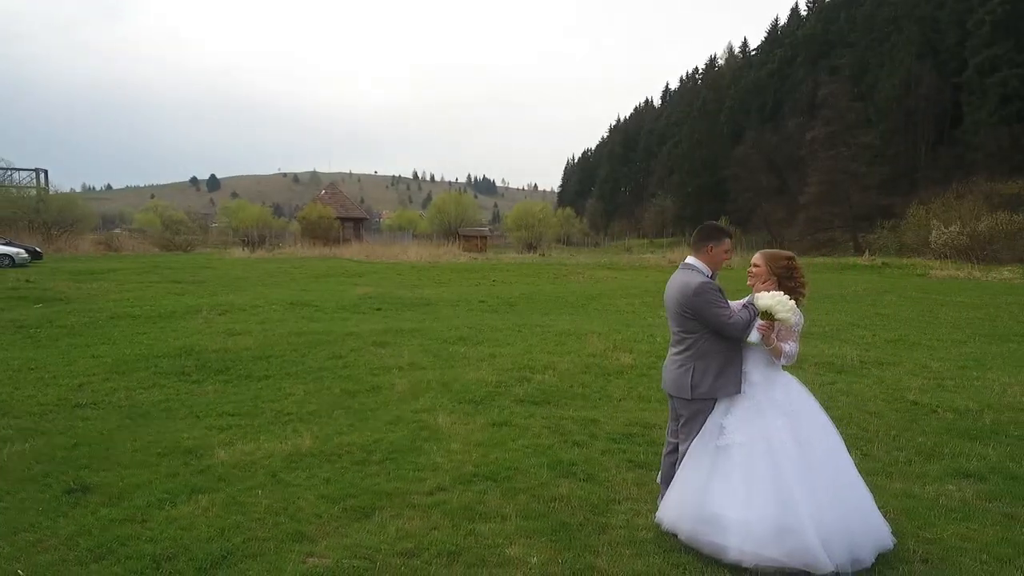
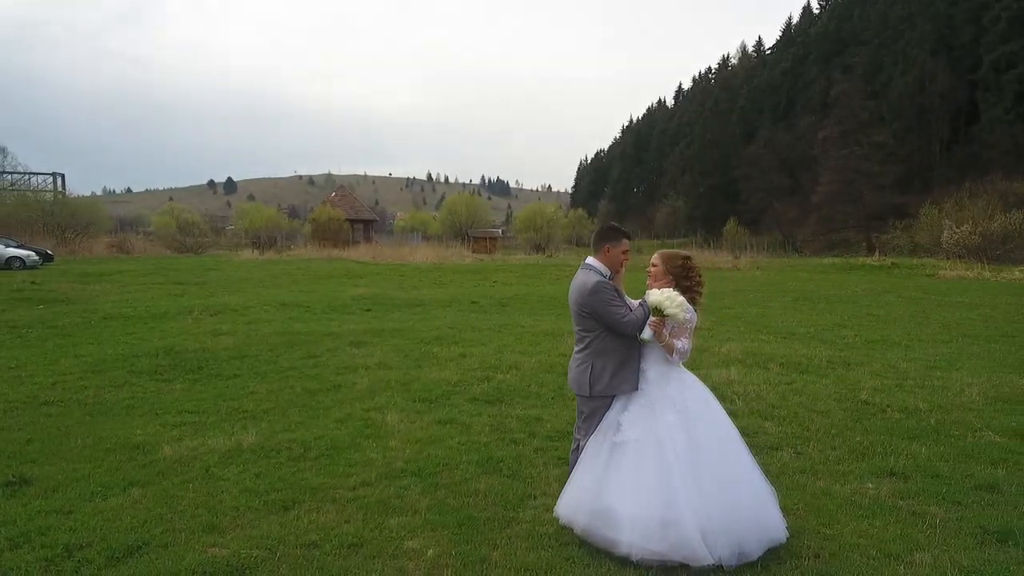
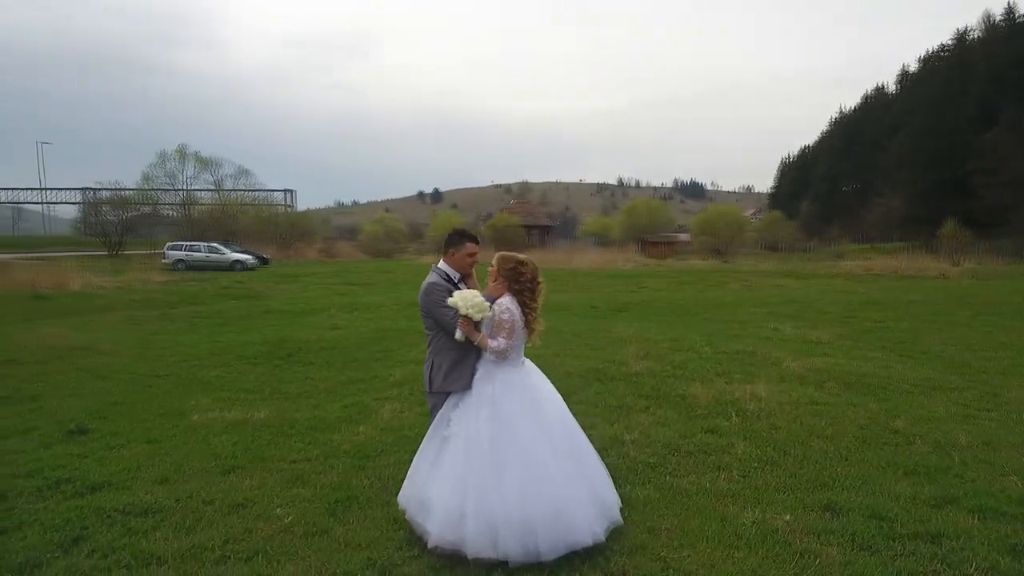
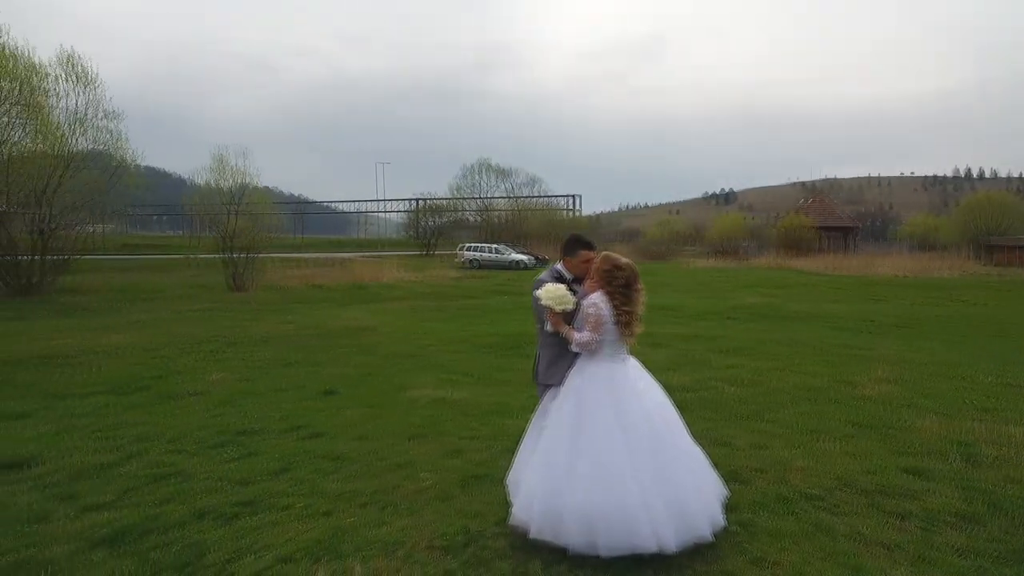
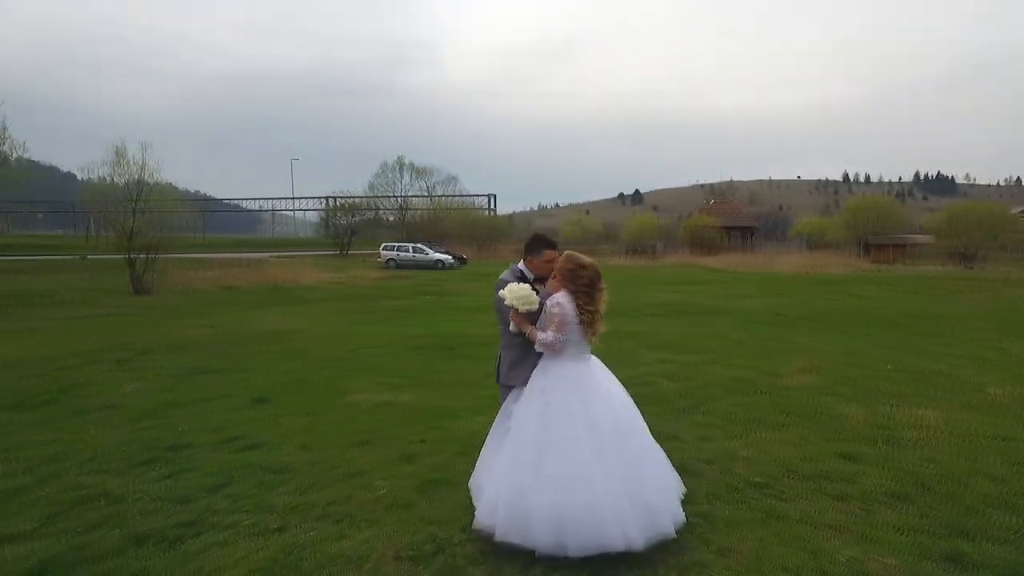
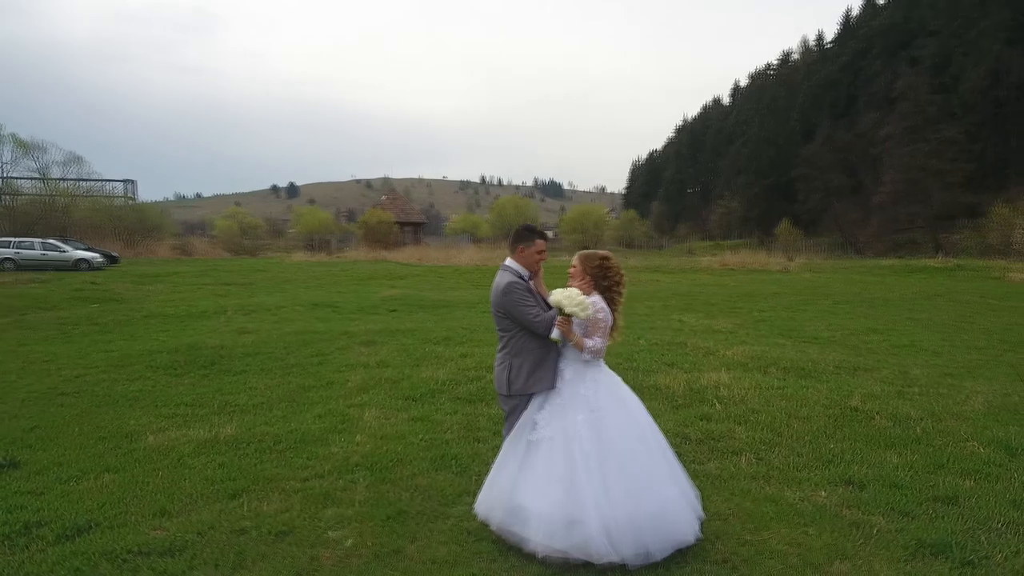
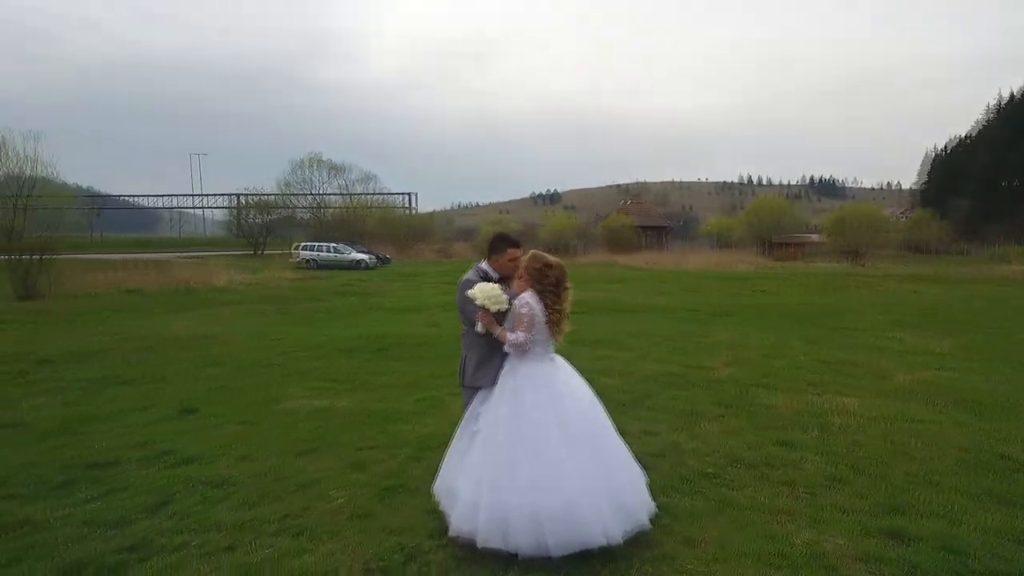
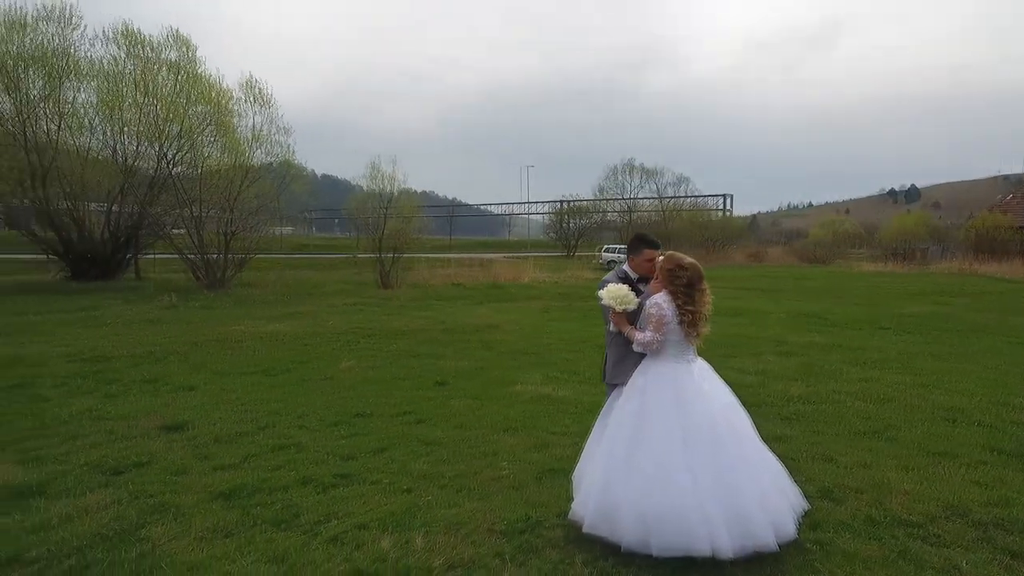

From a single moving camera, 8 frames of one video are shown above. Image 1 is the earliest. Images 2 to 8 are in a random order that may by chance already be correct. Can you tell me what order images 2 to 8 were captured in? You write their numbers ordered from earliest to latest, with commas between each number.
2, 6, 3, 7, 5, 4, 8
